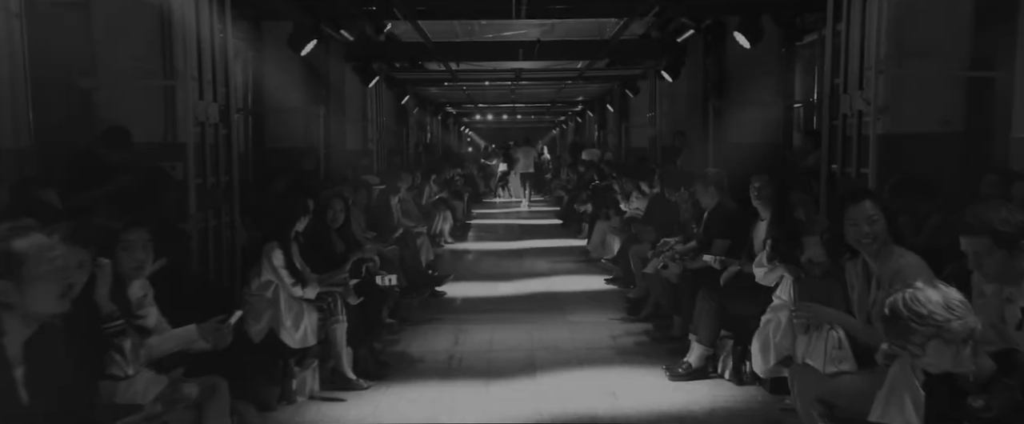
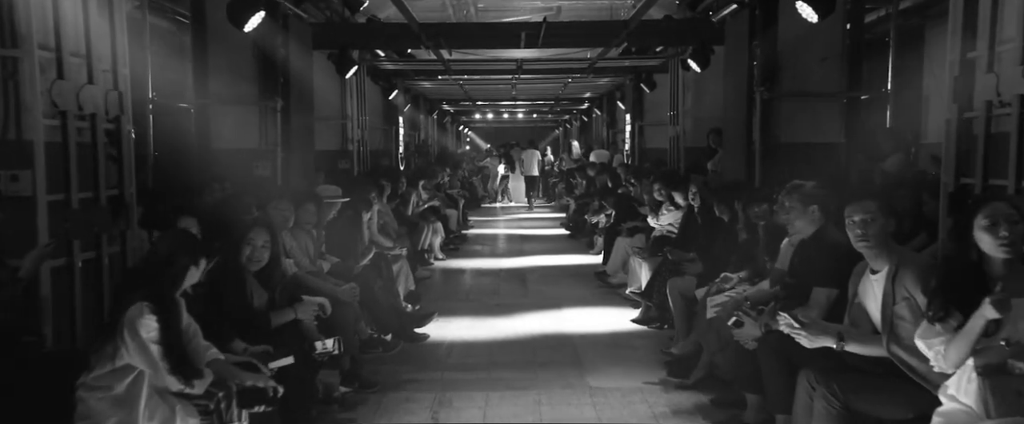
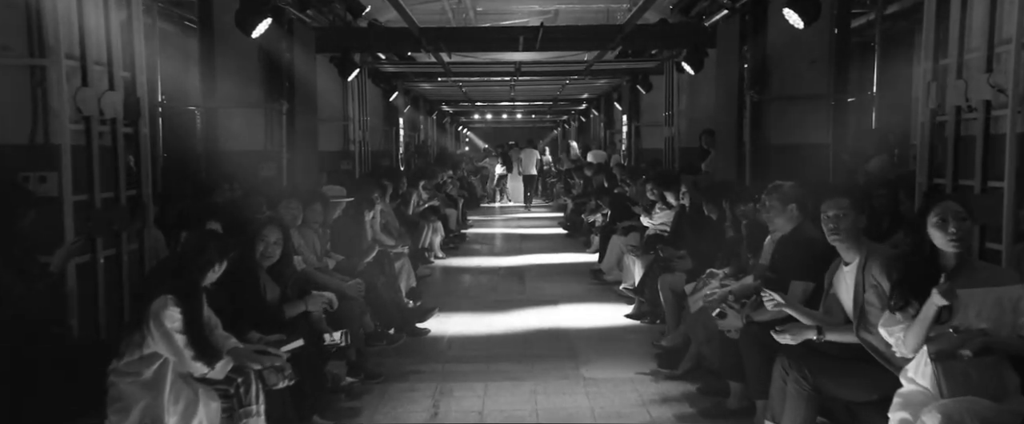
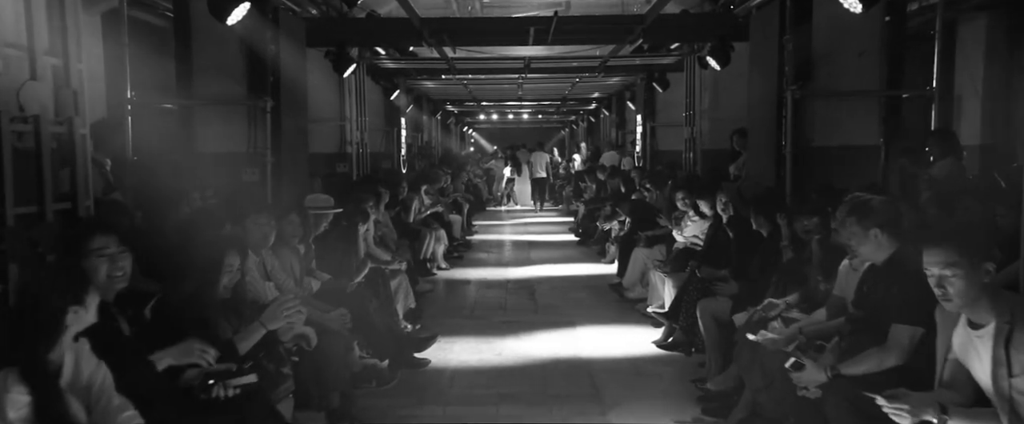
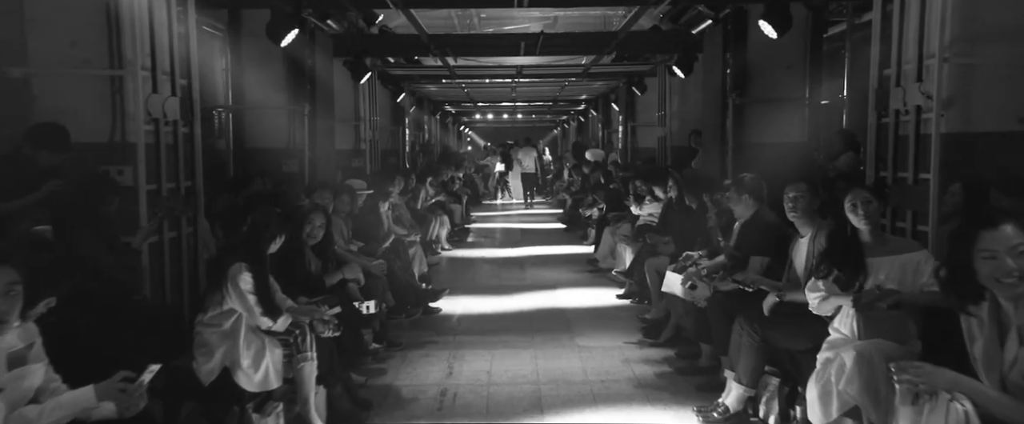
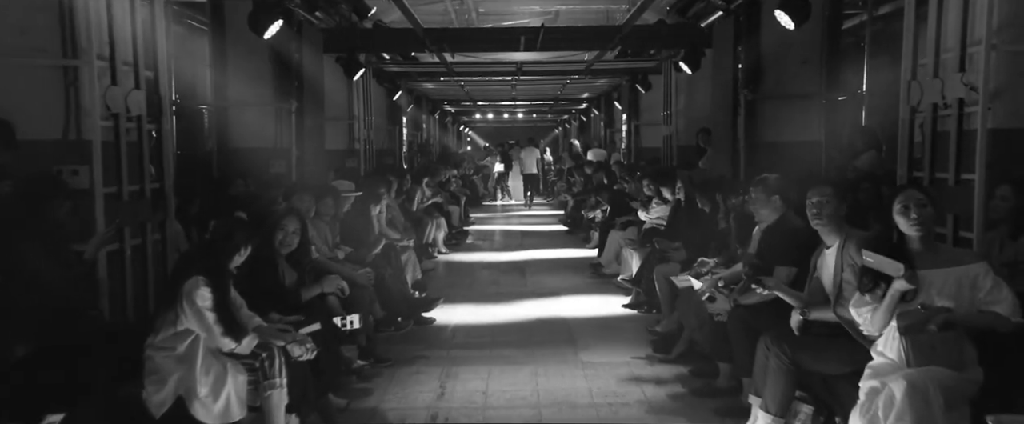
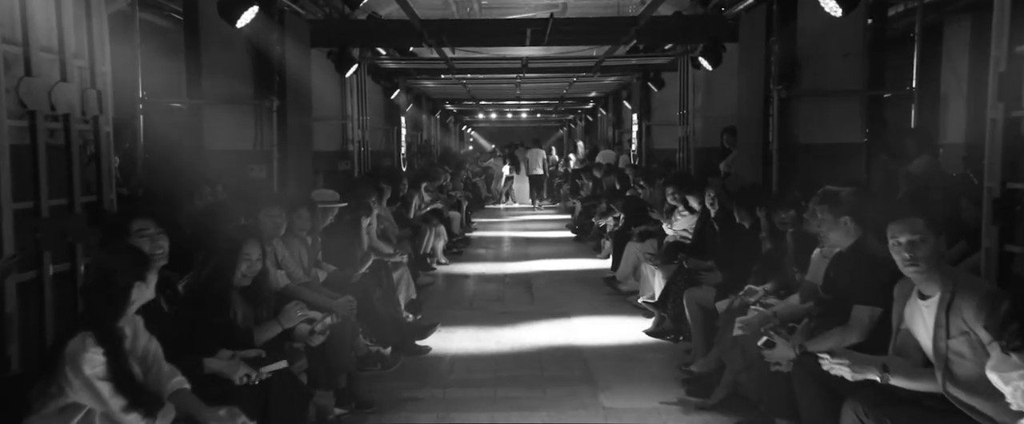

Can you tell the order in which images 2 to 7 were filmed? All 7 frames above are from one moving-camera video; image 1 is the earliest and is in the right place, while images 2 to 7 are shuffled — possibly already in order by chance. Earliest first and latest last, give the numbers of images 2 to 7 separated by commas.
5, 6, 3, 2, 7, 4
